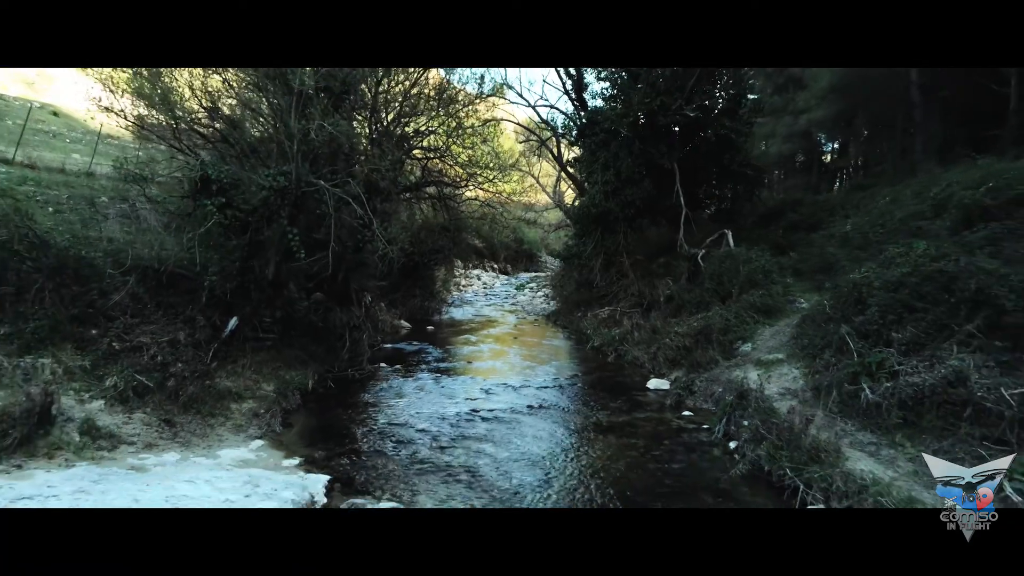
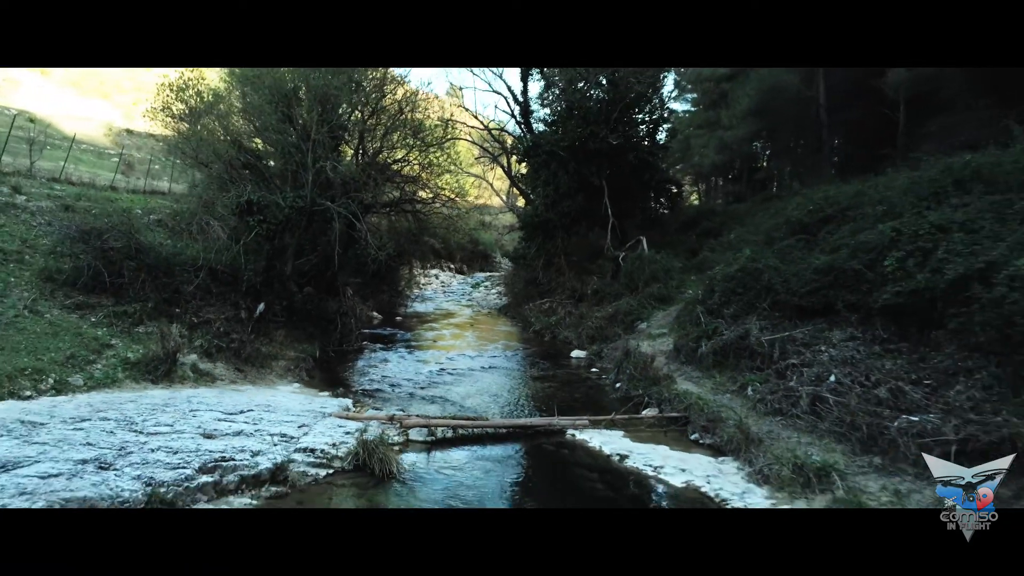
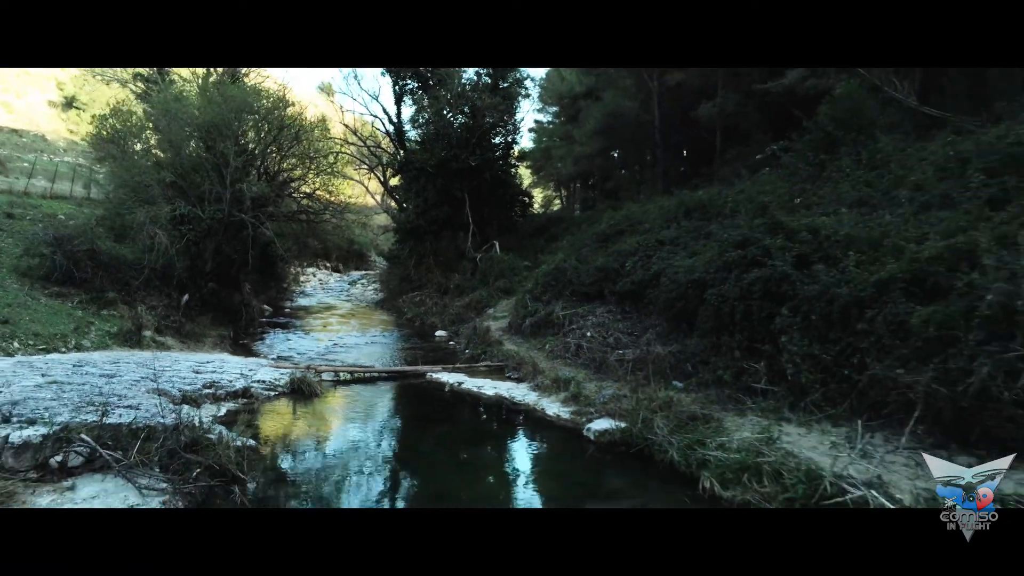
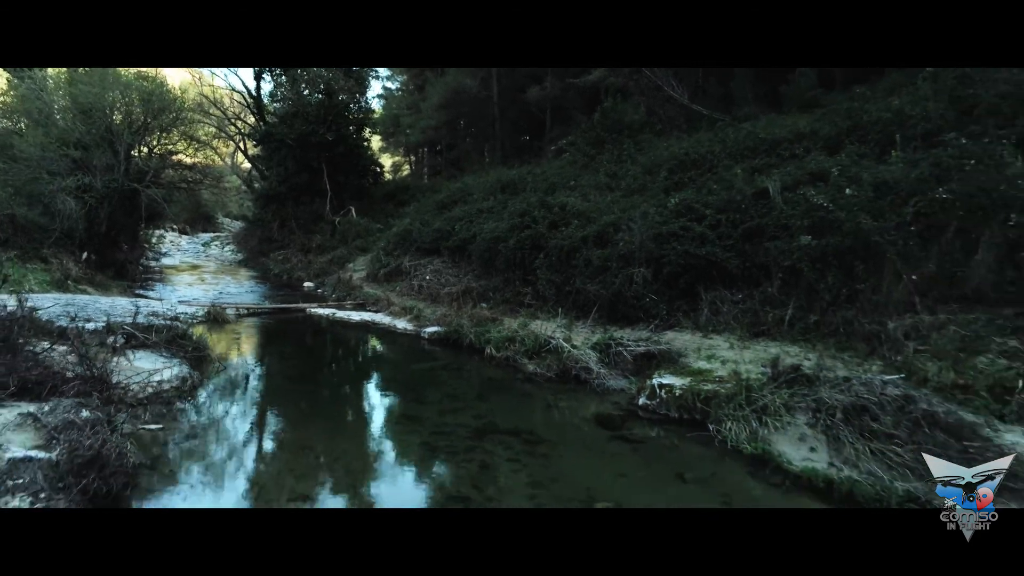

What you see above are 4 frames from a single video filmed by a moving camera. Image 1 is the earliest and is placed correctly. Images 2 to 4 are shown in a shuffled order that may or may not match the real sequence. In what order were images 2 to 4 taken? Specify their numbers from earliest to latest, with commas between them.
2, 3, 4
